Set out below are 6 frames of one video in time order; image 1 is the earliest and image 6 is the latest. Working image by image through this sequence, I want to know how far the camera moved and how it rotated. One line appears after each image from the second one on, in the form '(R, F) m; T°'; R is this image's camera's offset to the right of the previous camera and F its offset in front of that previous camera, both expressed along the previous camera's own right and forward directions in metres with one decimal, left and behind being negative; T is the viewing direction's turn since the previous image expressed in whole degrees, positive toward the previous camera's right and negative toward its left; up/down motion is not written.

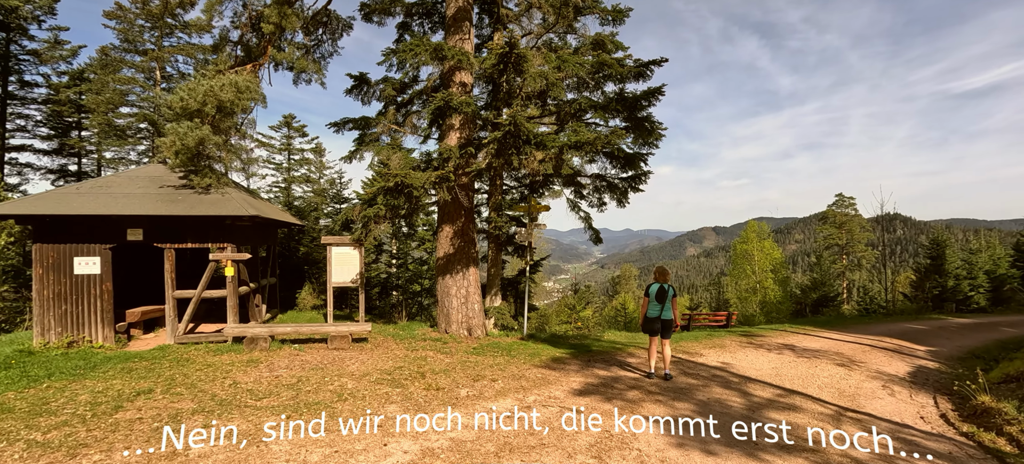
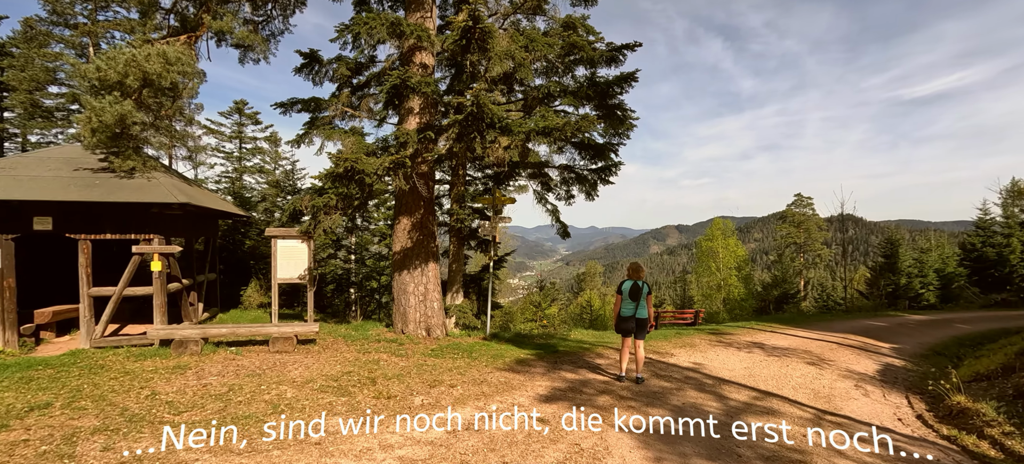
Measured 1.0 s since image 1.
(+0.1, +0.8) m; +4°
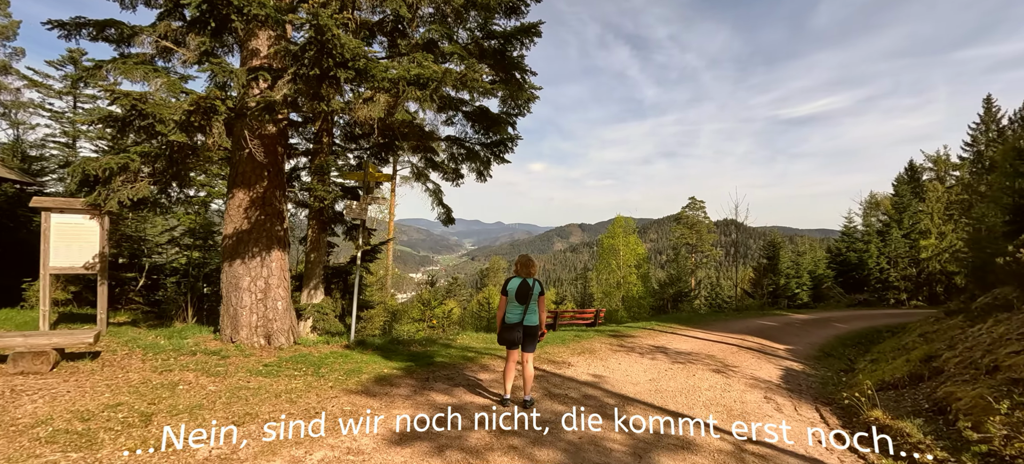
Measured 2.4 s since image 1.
(+0.7, +2.0) m; +11°
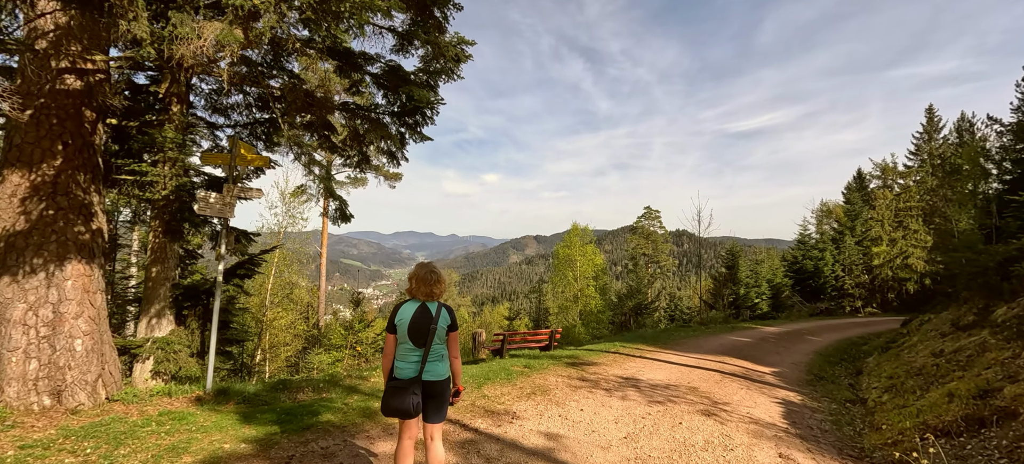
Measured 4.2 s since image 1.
(+0.5, +2.5) m; +5°
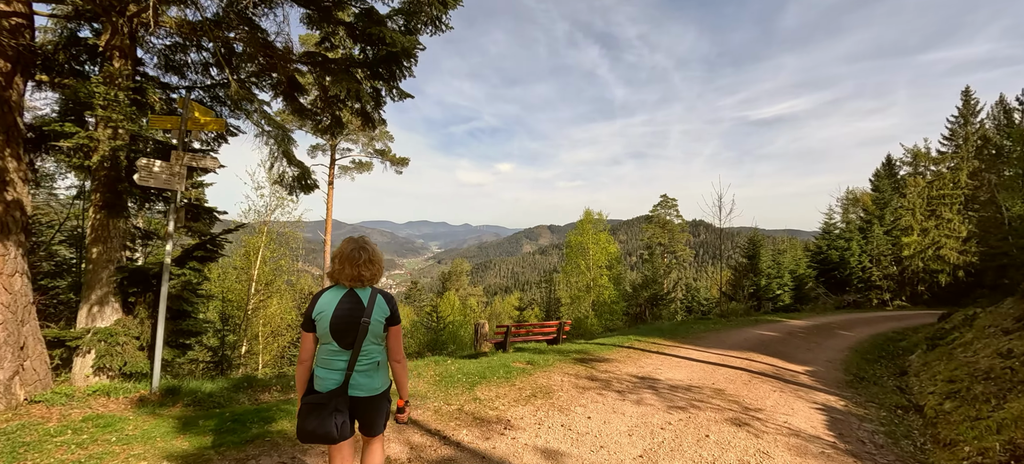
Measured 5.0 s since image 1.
(+0.2, +1.1) m; -2°
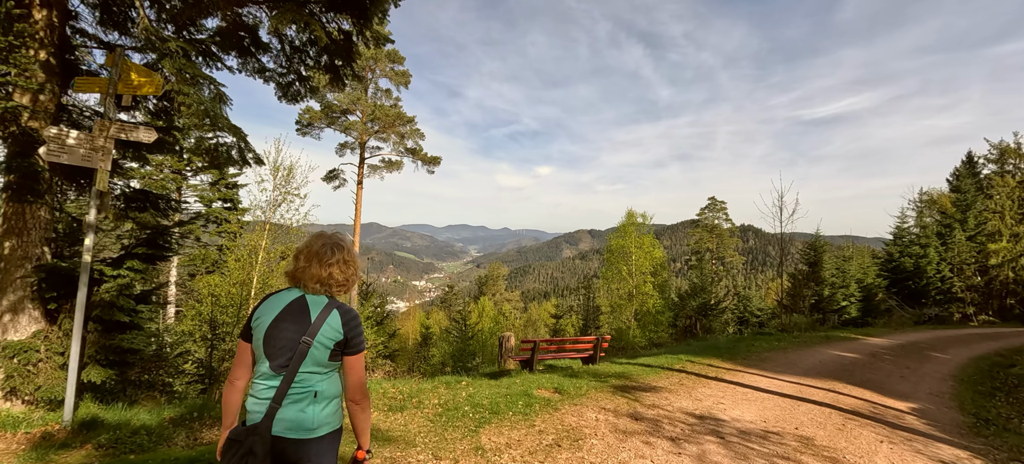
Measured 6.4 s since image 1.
(+0.2, +1.7) m; -5°
